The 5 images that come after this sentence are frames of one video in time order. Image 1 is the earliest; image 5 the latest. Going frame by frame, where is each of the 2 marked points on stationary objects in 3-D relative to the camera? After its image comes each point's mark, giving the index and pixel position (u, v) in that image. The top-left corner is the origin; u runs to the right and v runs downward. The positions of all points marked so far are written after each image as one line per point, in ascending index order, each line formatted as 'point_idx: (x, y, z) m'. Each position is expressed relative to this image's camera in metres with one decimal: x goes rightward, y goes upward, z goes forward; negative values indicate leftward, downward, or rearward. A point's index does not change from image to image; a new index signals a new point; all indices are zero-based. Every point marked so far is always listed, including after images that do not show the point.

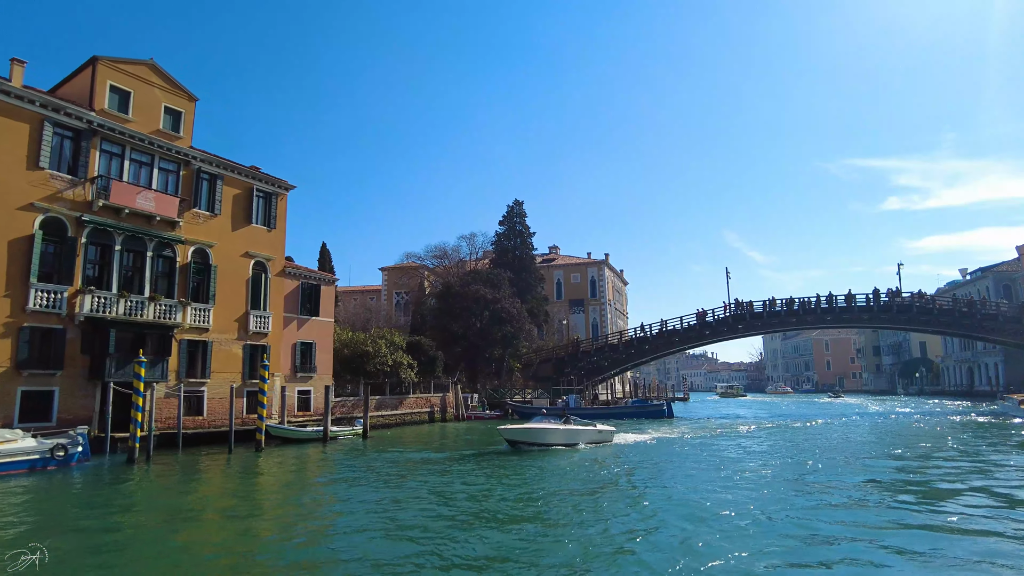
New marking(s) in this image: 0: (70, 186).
0: (-13.2, +3.0, +19.0) m
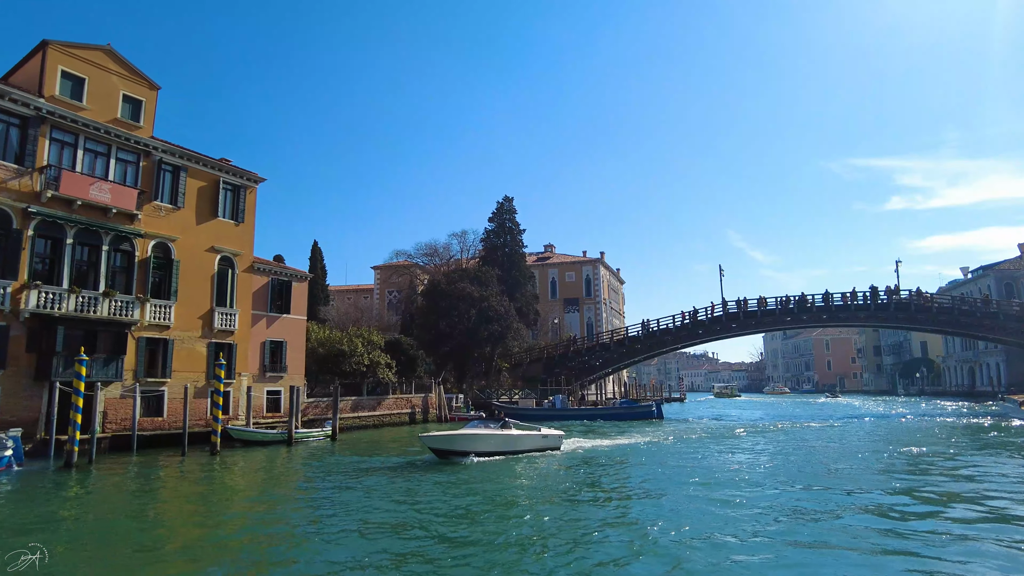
0: (-14.1, +3.2, +18.1) m
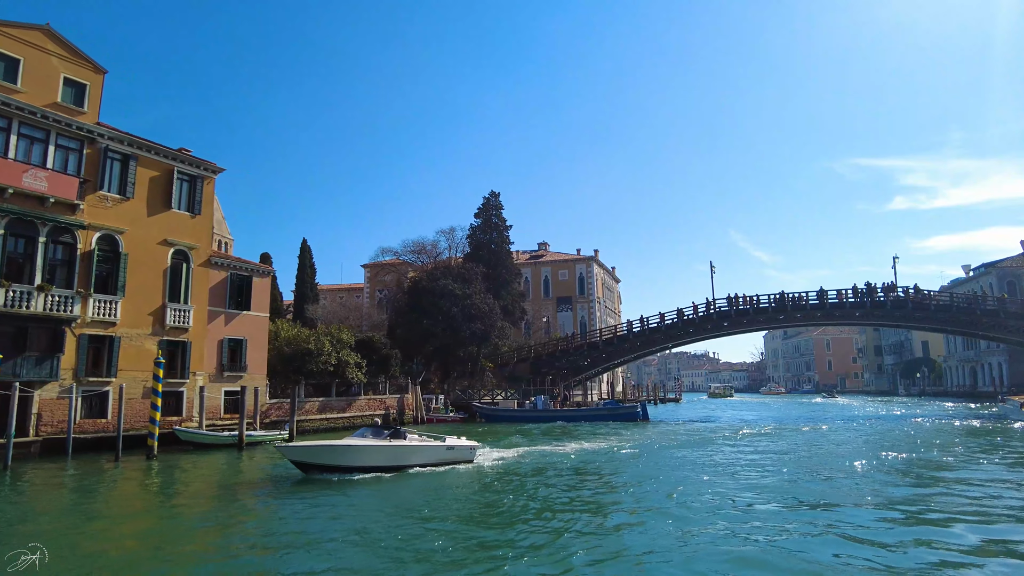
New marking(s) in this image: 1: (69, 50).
0: (-15.2, +3.3, +16.9) m
1: (-13.9, +7.5, +19.9) m
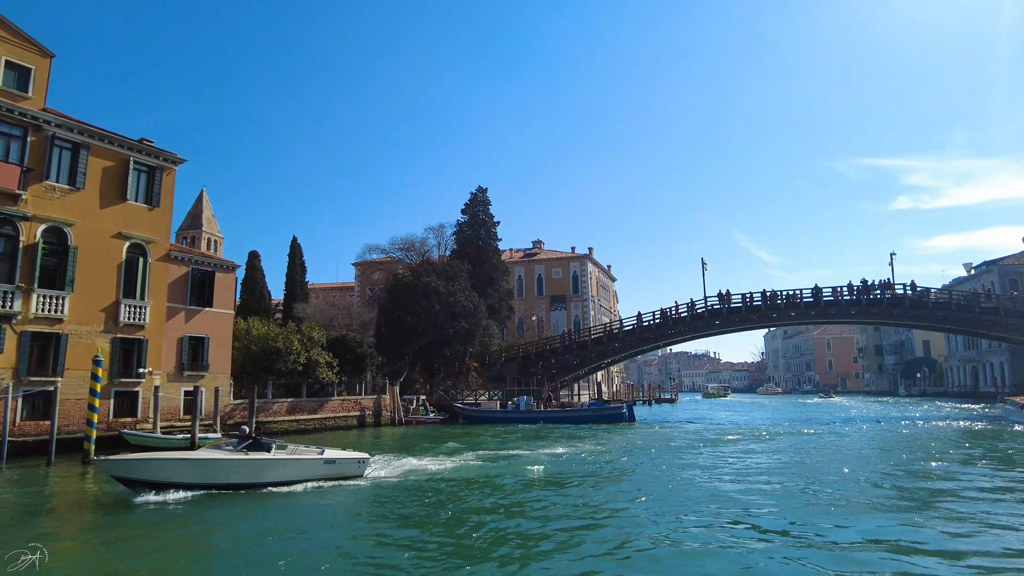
0: (-16.2, +3.5, +15.9) m
1: (-14.8, +7.6, +18.9) m
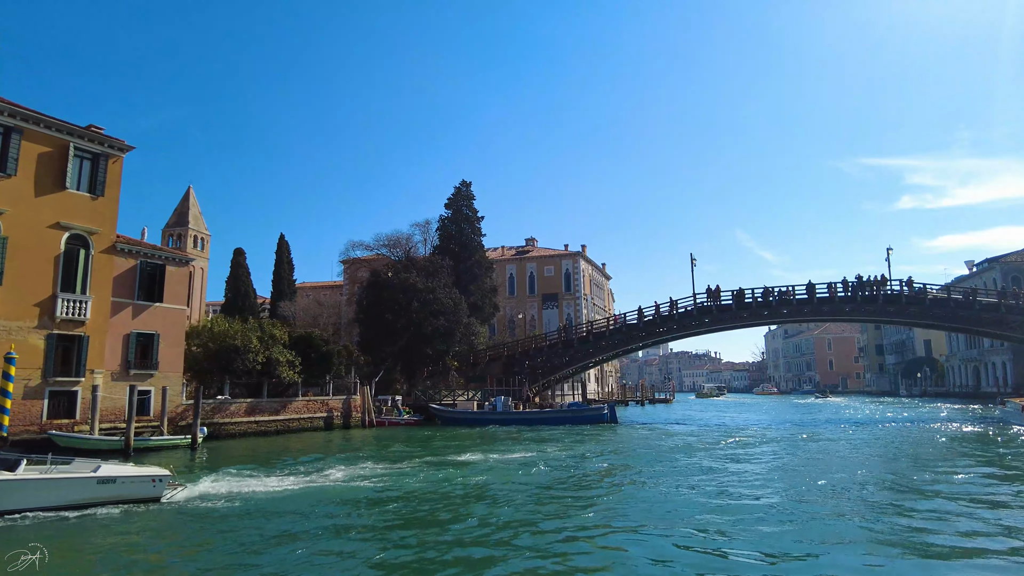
0: (-17.3, +3.7, +14.6) m
1: (-16.0, +7.8, +17.6) m
